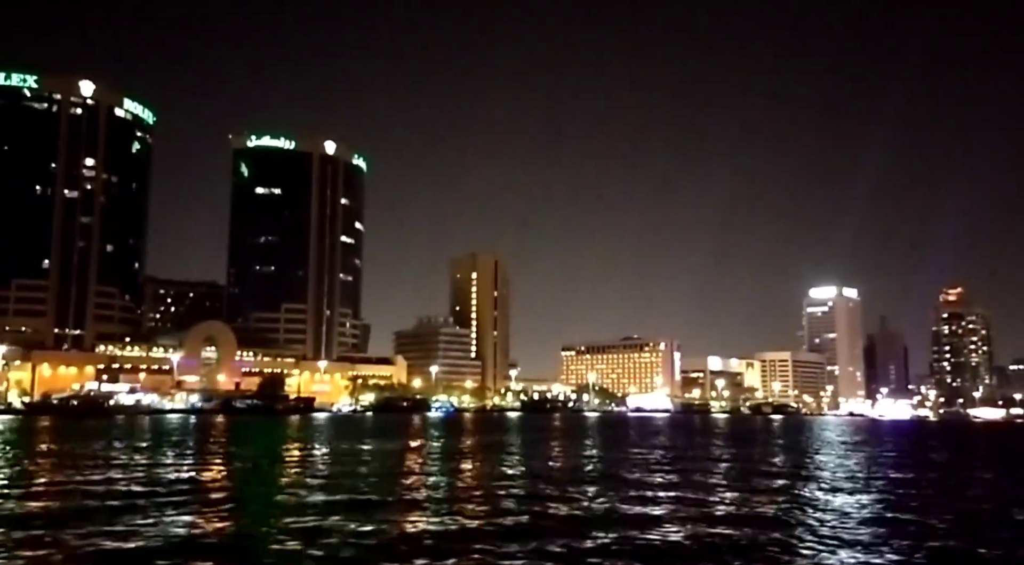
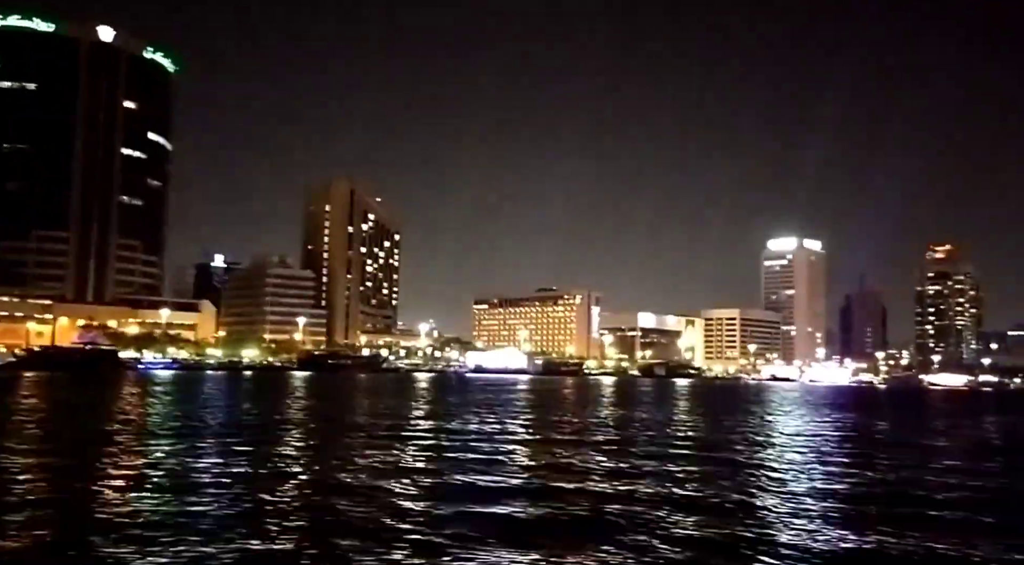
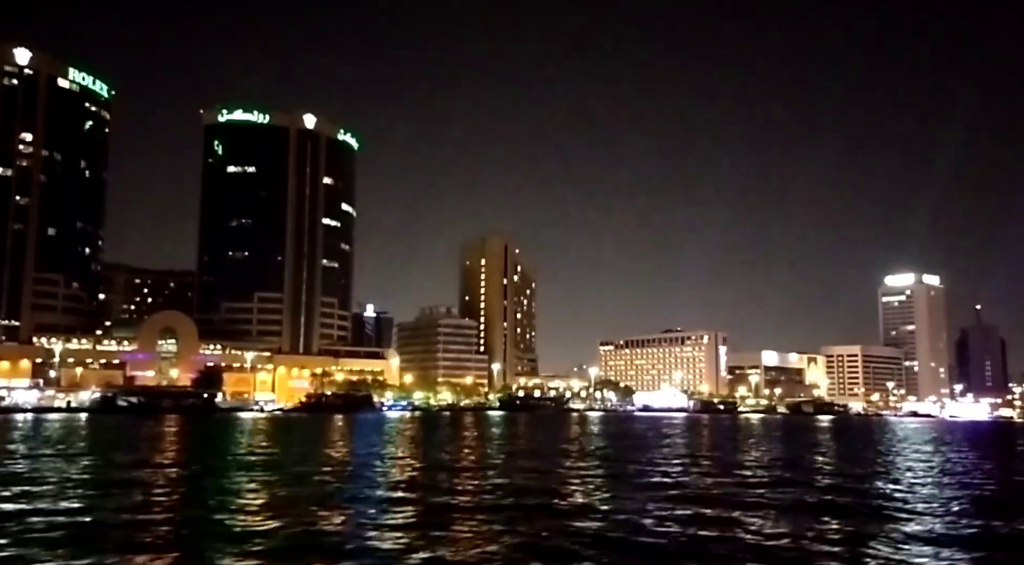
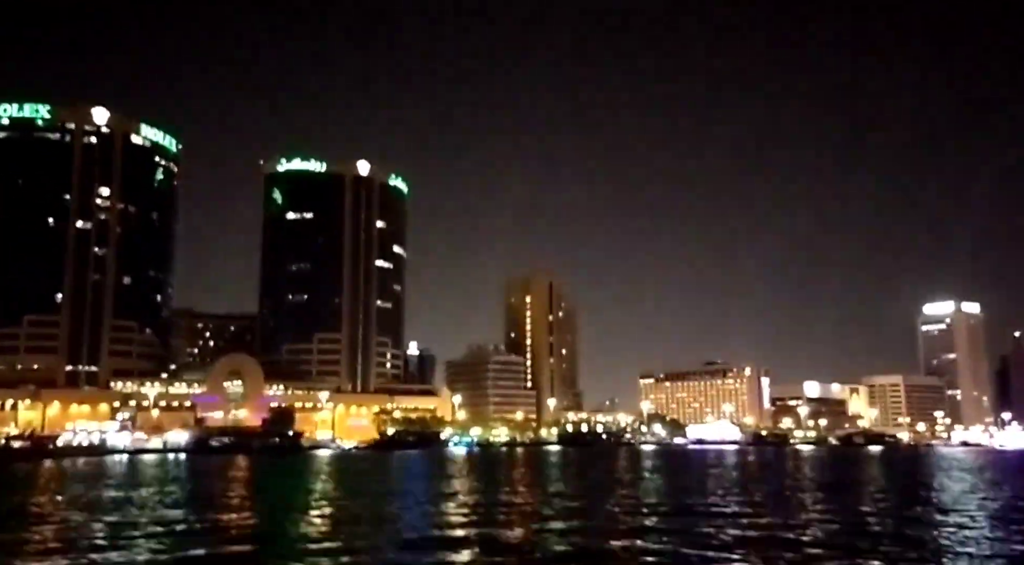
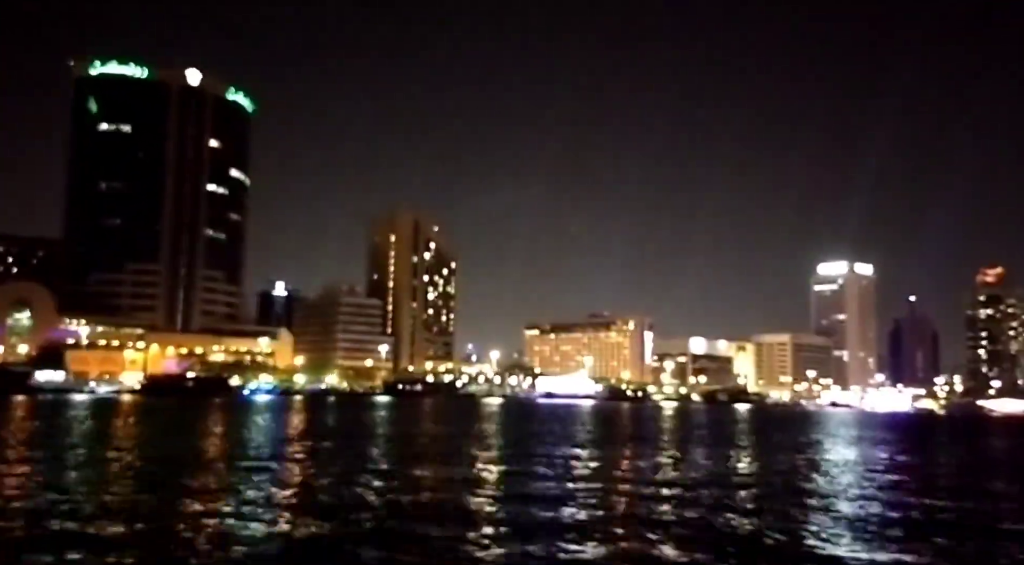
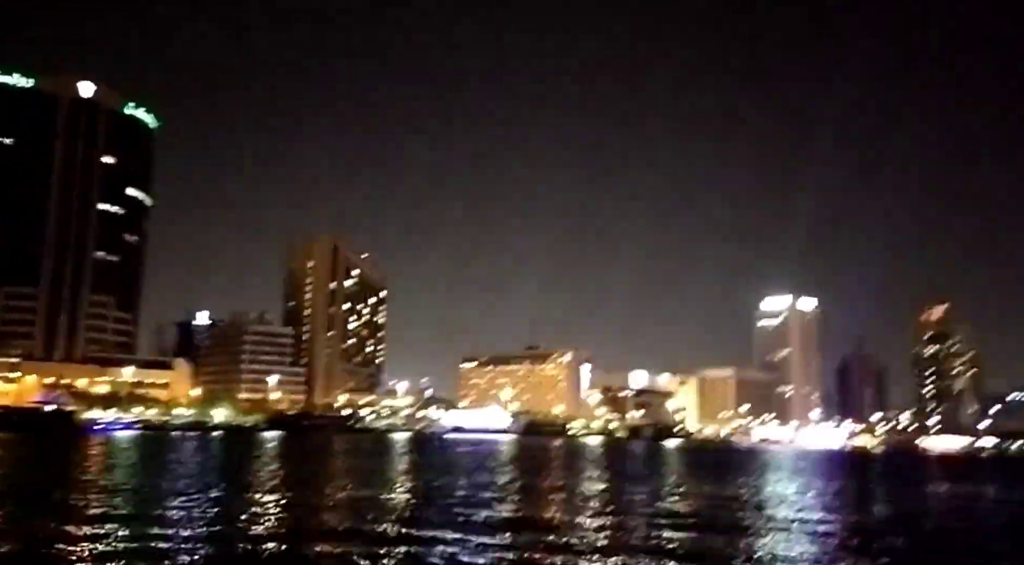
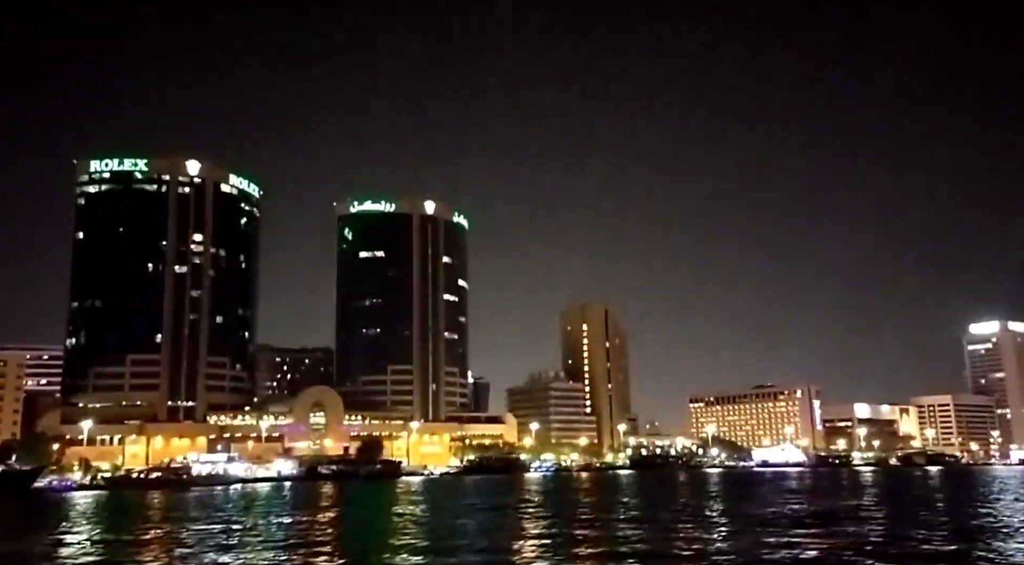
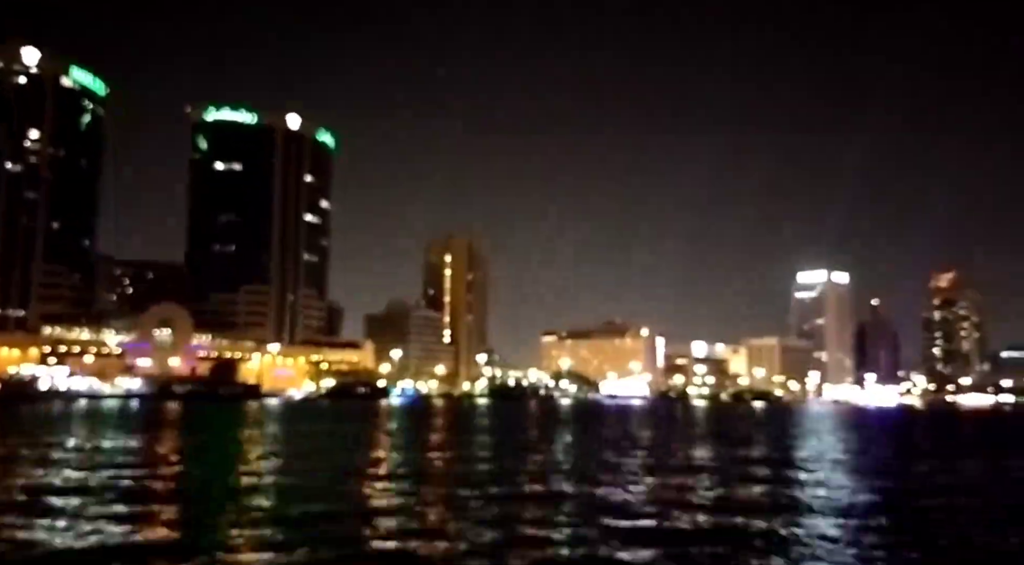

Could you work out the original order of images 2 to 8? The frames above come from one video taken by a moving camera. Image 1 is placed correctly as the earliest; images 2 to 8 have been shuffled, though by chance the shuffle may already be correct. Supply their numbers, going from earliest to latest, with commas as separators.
8, 7, 4, 3, 5, 2, 6
